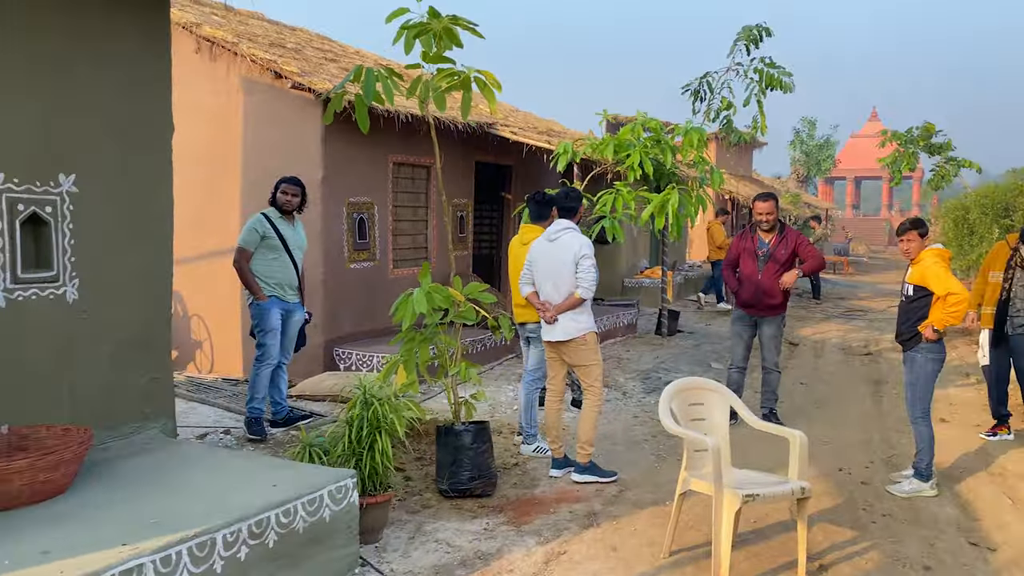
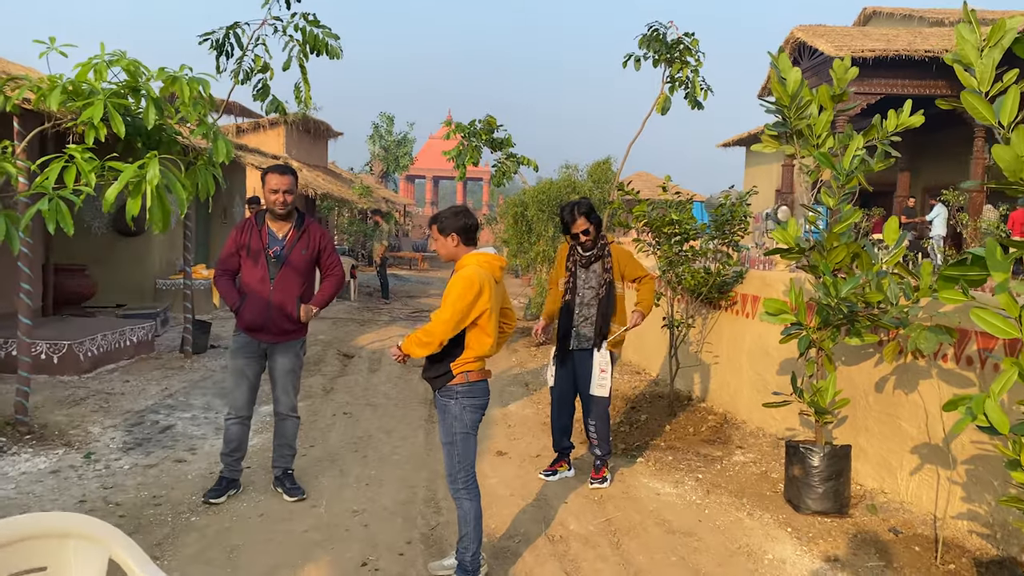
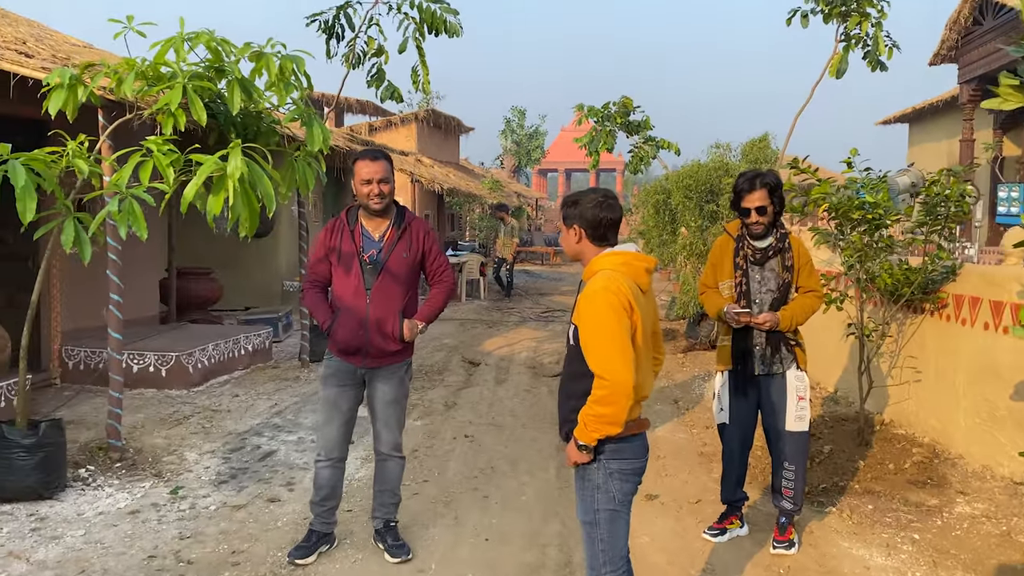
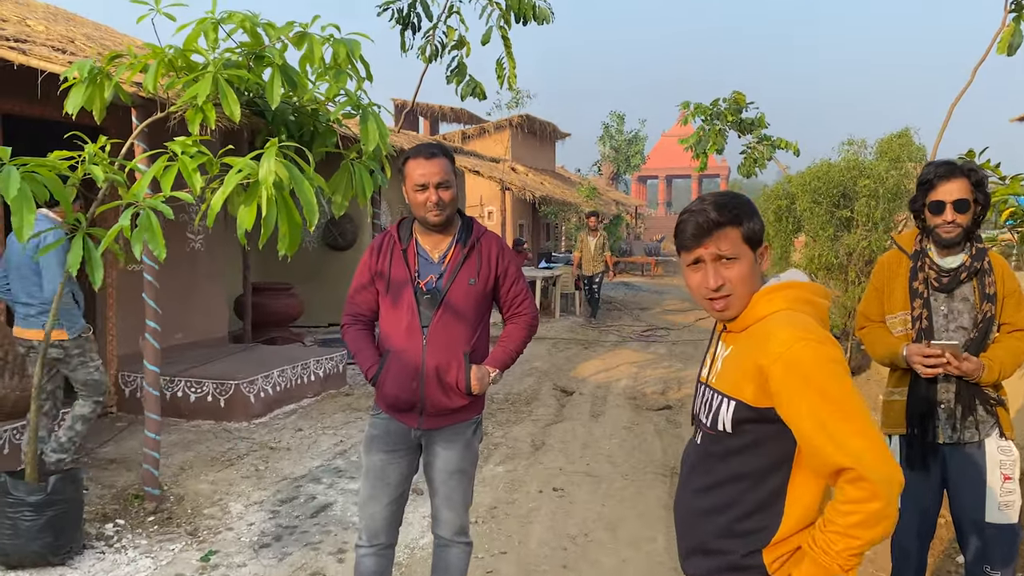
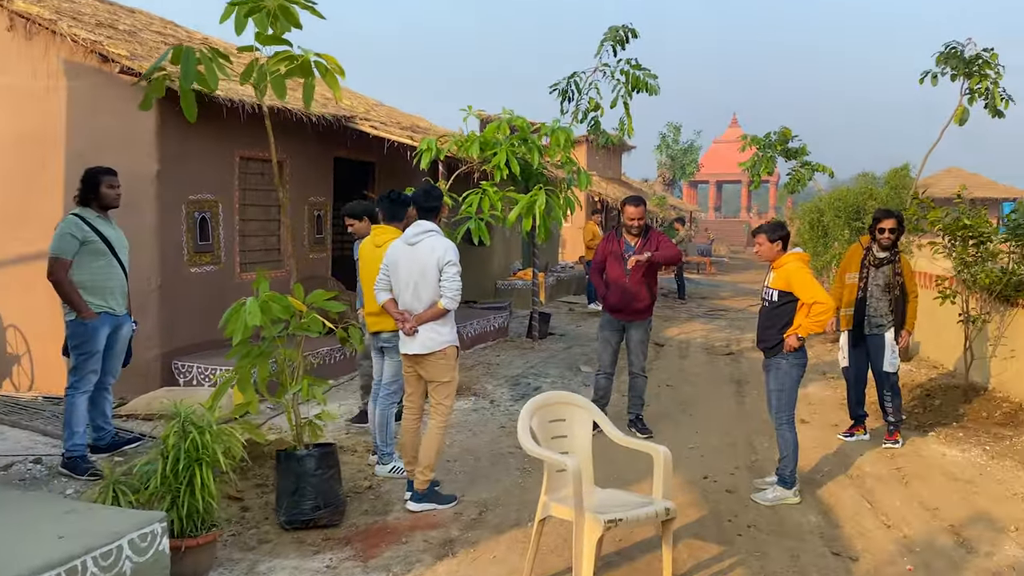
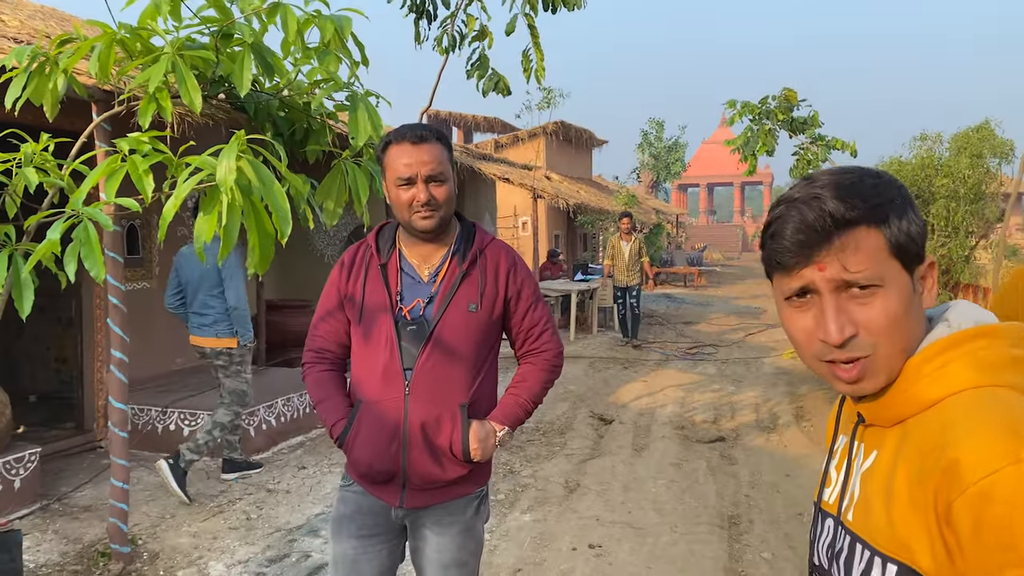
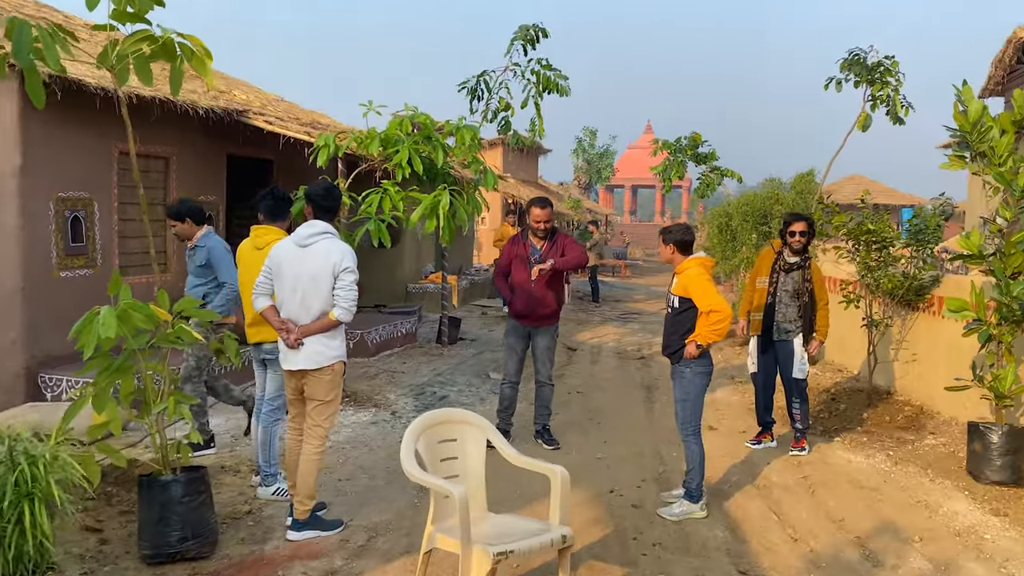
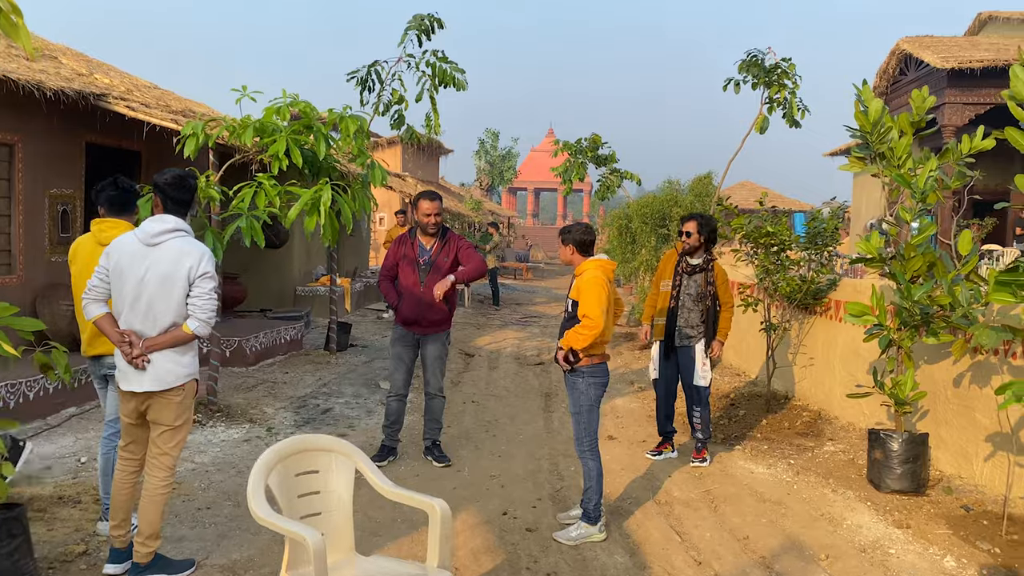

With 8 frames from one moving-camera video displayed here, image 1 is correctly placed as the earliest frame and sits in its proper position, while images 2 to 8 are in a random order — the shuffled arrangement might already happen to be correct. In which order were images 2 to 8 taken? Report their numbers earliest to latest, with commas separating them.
5, 7, 8, 2, 3, 4, 6
